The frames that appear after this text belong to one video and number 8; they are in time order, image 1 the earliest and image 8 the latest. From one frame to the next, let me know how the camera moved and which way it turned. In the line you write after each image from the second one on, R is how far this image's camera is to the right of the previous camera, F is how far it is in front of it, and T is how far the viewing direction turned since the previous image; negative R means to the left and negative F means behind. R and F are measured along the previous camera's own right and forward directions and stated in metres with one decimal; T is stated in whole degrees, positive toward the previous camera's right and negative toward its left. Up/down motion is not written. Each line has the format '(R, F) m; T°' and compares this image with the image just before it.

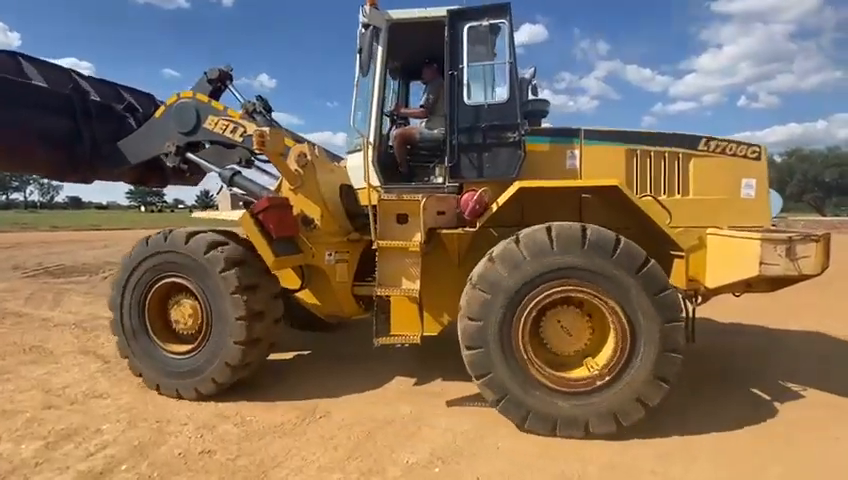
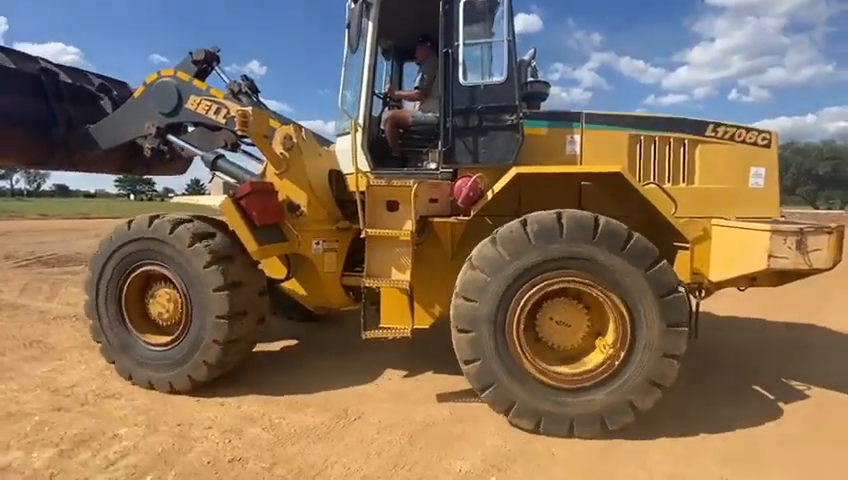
(0.0, +0.2) m; +1°
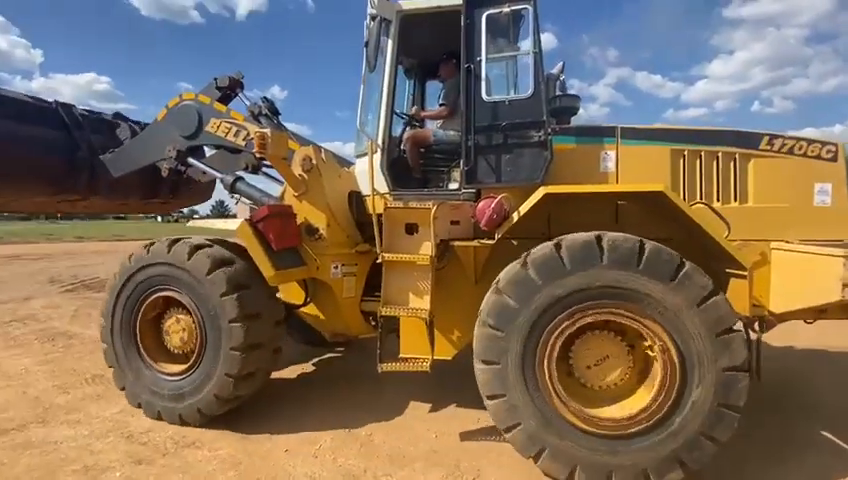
(-0.1, +0.2) m; -2°
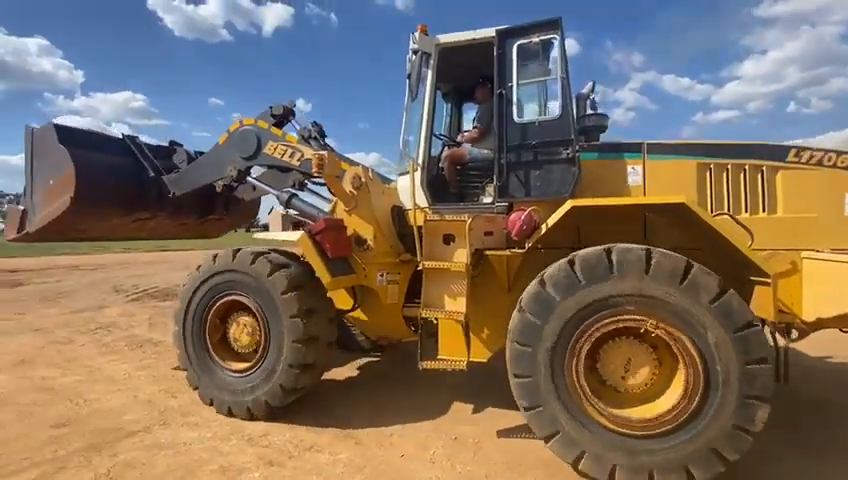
(-0.2, -0.4) m; -3°
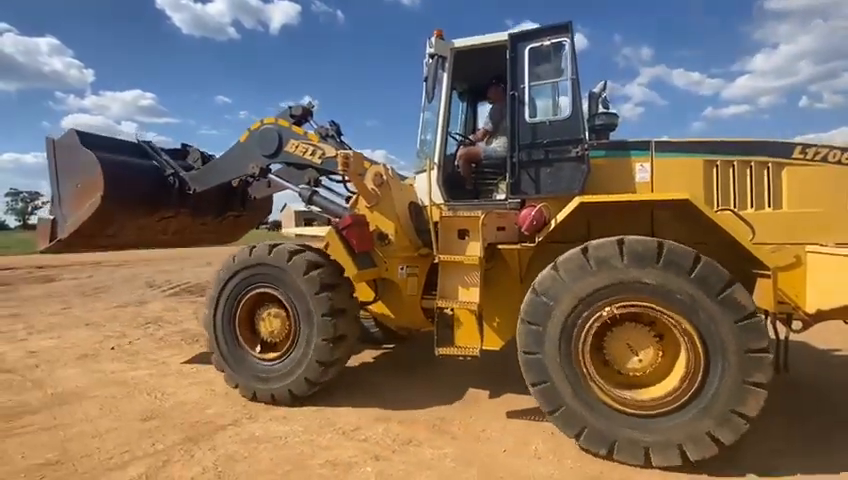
(-0.1, -0.2) m; -1°
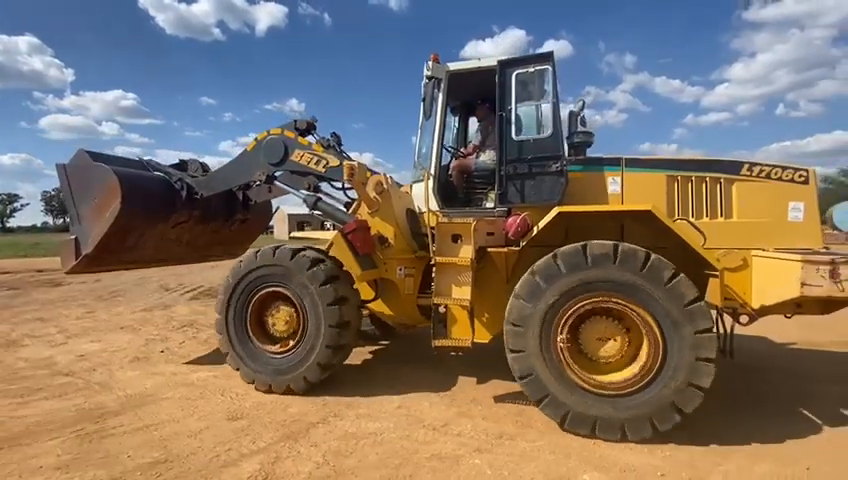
(-0.1, -0.6) m; +2°
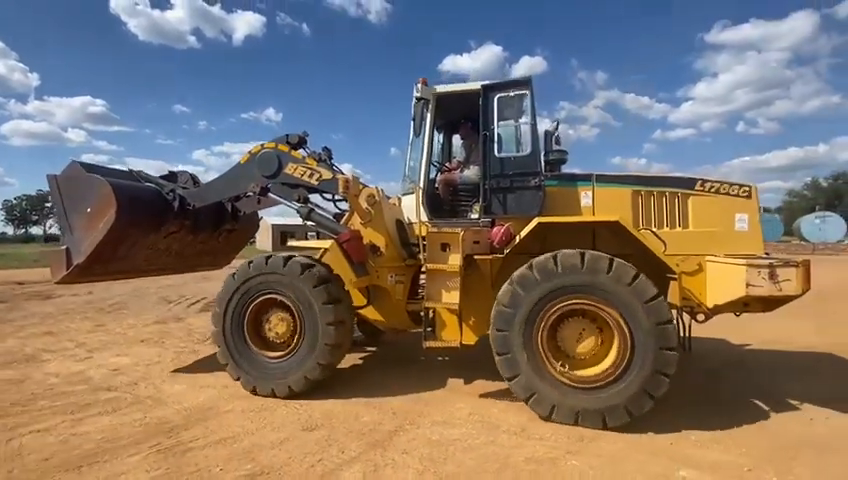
(-0.2, -0.4) m; +3°
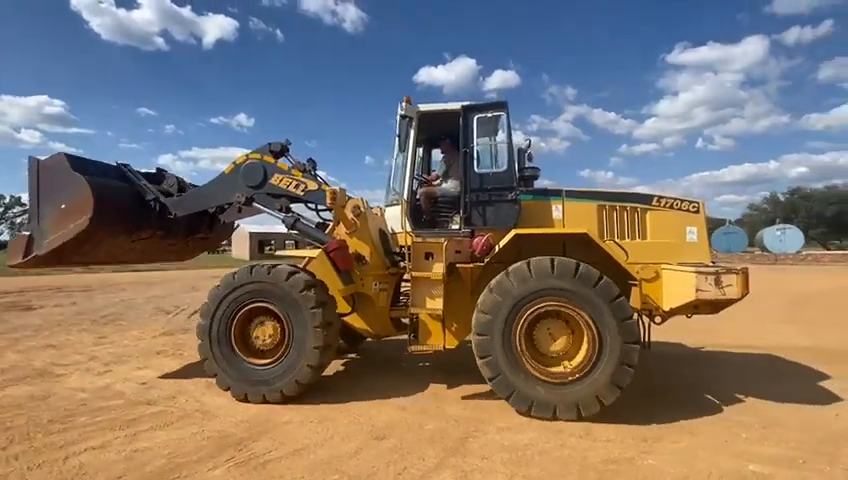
(-0.2, -0.4) m; +4°
